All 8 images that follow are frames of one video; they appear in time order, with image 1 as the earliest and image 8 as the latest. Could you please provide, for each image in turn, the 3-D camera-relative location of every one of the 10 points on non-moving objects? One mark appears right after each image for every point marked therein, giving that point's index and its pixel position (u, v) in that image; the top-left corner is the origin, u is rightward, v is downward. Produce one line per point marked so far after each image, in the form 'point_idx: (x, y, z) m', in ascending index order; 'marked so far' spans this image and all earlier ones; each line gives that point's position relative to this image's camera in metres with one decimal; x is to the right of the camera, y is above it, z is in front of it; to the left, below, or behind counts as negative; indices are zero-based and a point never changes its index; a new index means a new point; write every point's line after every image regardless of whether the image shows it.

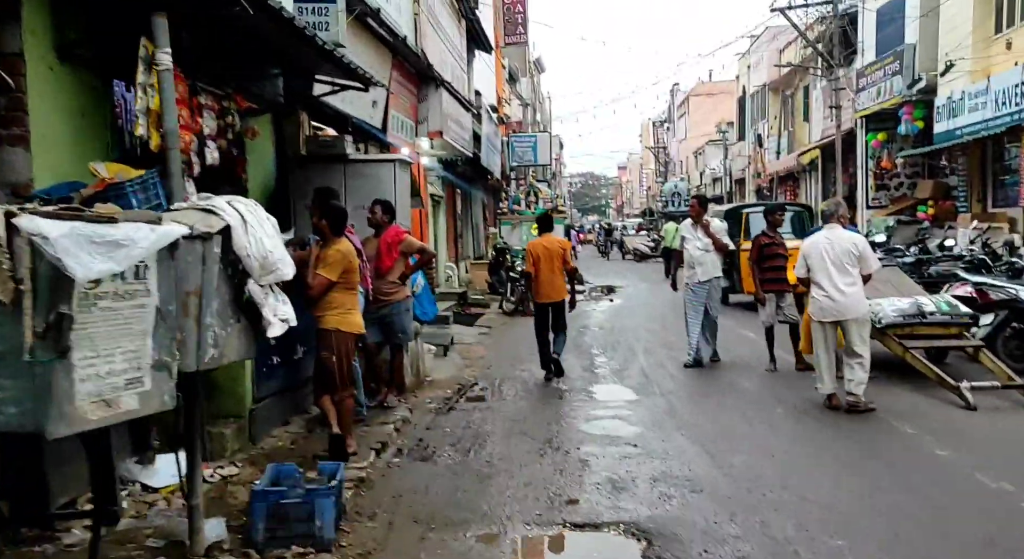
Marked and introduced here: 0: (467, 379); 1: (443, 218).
0: (-0.5, -1.0, +8.9) m
1: (-1.5, +1.3, +18.9) m
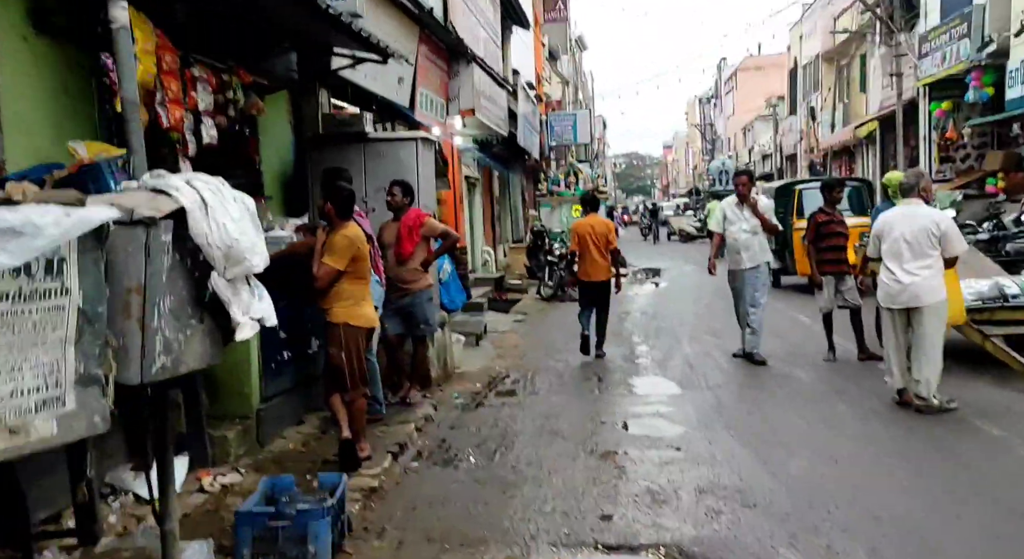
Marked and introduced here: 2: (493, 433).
0: (-0.1, -0.9, +8.3) m
1: (-0.7, +1.7, +18.4) m
2: (-0.1, -1.0, +6.0) m
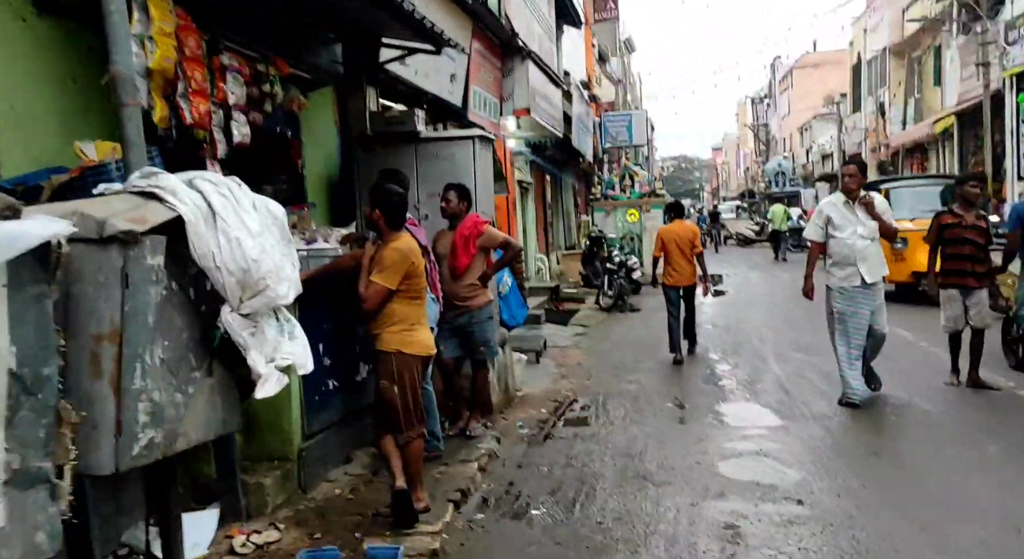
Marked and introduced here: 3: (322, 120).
0: (+0.5, -1.0, +7.5) m
1: (+0.4, +1.5, +17.6) m
2: (+0.3, -1.1, +5.1) m
3: (-1.4, +1.2, +6.5) m
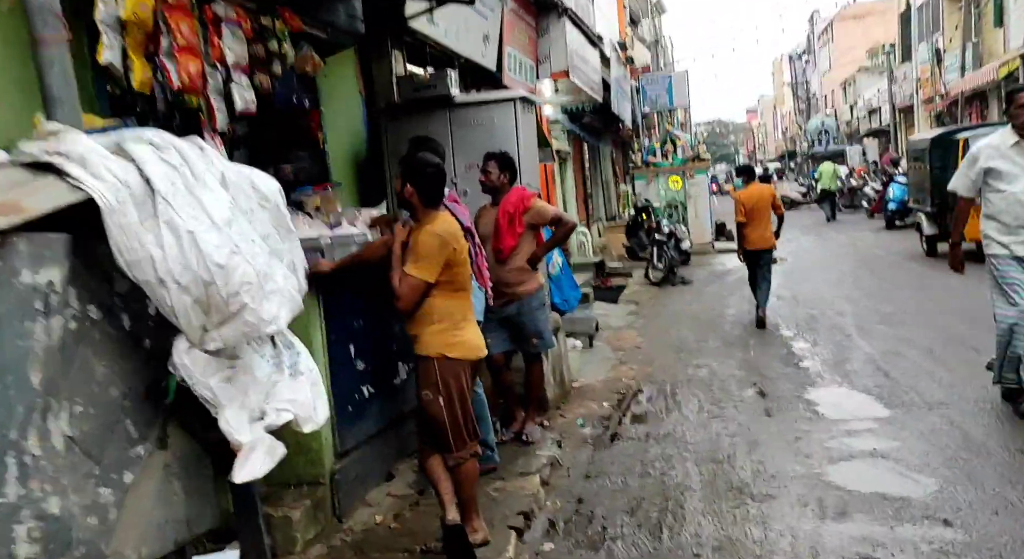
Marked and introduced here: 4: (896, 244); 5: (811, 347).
0: (+0.9, -0.8, +6.7) m
1: (+1.1, +2.0, +16.7) m
2: (+0.7, -1.0, +4.4) m
3: (-1.1, +1.3, +5.7) m
4: (+7.2, +0.7, +16.5) m
5: (+2.6, -0.6, +7.7) m
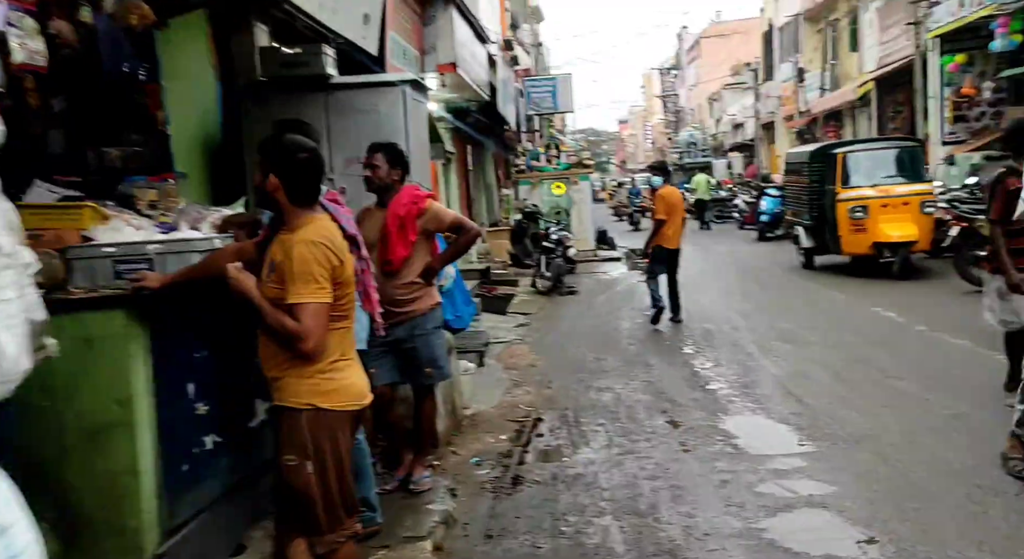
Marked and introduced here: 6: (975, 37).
0: (+0.1, -0.9, +6.0) m
1: (-1.1, +1.8, +16.0) m
2: (+0.2, -1.1, +3.6) m
3: (-1.7, +1.2, +4.7) m
4: (+4.9, +0.5, +16.6) m
5: (+1.7, -0.7, +7.2) m
6: (+9.6, +5.0, +18.4) m
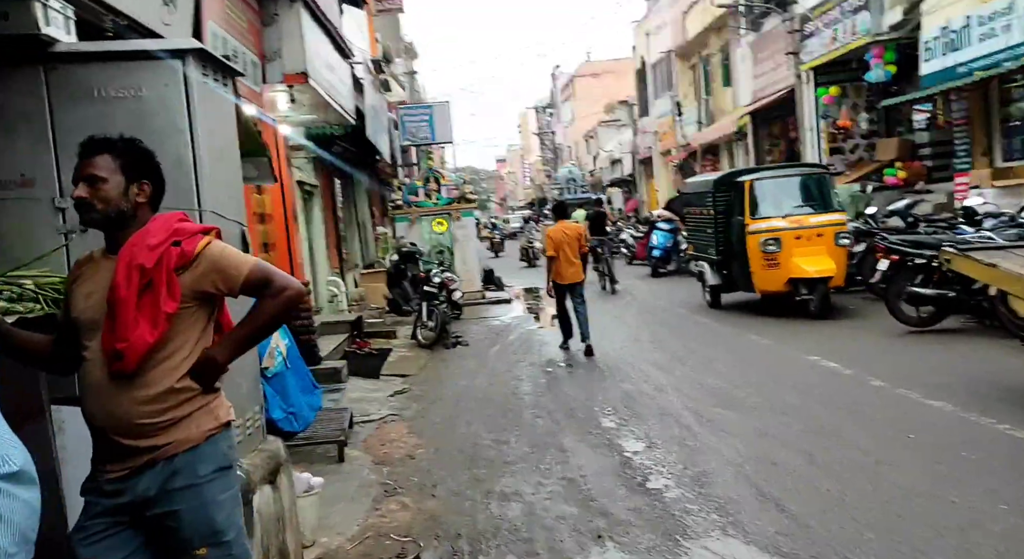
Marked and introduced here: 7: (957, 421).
0: (-0.5, -1.2, +4.1) m
1: (-3.1, +1.0, +13.9) m
2: (-0.1, -1.4, +1.7) m
3: (-2.2, +0.9, +2.7) m
4: (+2.8, -0.2, +15.3) m
5: (+0.9, -1.0, +5.5) m
6: (+7.0, +4.4, +17.9) m
7: (+2.8, -0.9, +5.4) m
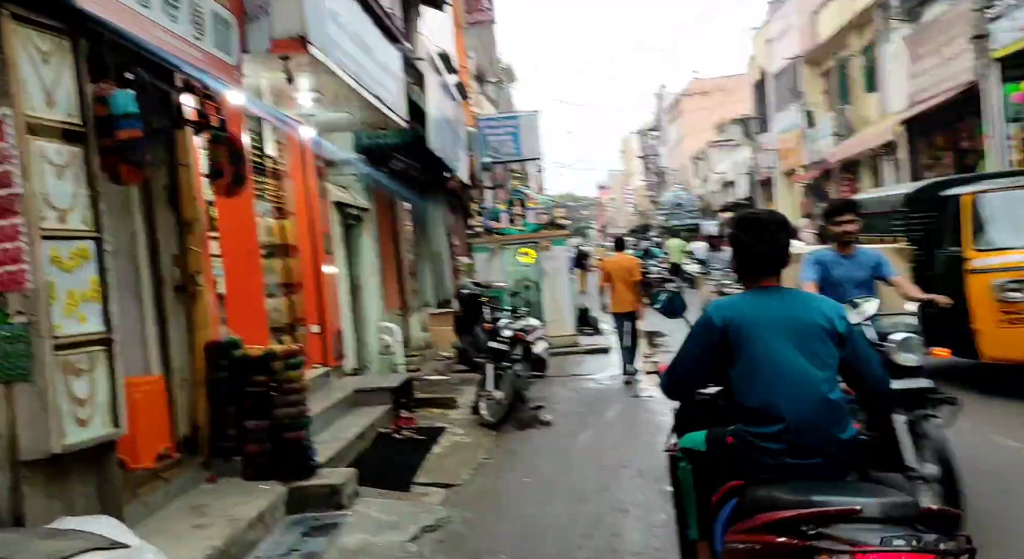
0: (-0.4, -1.5, +1.0) m
1: (-1.8, +0.4, +11.1) m
2: (-0.3, -1.6, -1.4) m
3: (-2.3, +0.6, -0.1) m
4: (+4.1, -0.8, +11.8) m
5: (+1.1, -1.4, +2.2) m
6: (+8.7, +3.7, +14.0) m
7: (+3.0, -1.2, +2.0) m
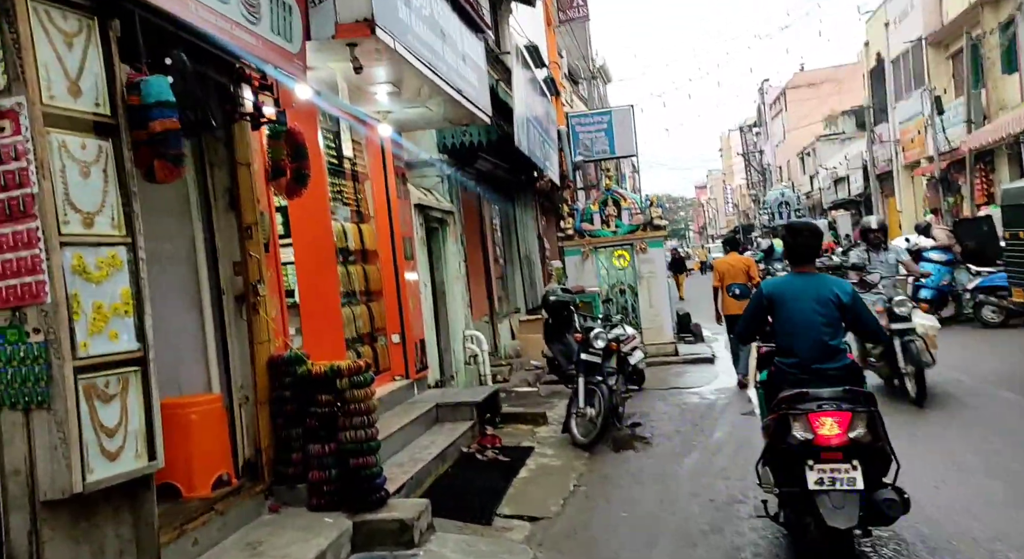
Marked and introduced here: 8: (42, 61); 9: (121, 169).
0: (-0.4, -1.5, +0.4) m
1: (-0.7, +0.3, +10.6) m
2: (-0.5, -1.6, -2.0) m
3: (-2.4, +0.6, -0.5) m
4: (+5.3, -0.9, +10.6) m
5: (+1.3, -1.4, +1.4) m
6: (+10.0, +3.6, +12.4) m
7: (+3.1, -1.2, +1.0) m
8: (-1.8, +0.8, +3.3) m
9: (-1.6, +0.5, +3.6) m
